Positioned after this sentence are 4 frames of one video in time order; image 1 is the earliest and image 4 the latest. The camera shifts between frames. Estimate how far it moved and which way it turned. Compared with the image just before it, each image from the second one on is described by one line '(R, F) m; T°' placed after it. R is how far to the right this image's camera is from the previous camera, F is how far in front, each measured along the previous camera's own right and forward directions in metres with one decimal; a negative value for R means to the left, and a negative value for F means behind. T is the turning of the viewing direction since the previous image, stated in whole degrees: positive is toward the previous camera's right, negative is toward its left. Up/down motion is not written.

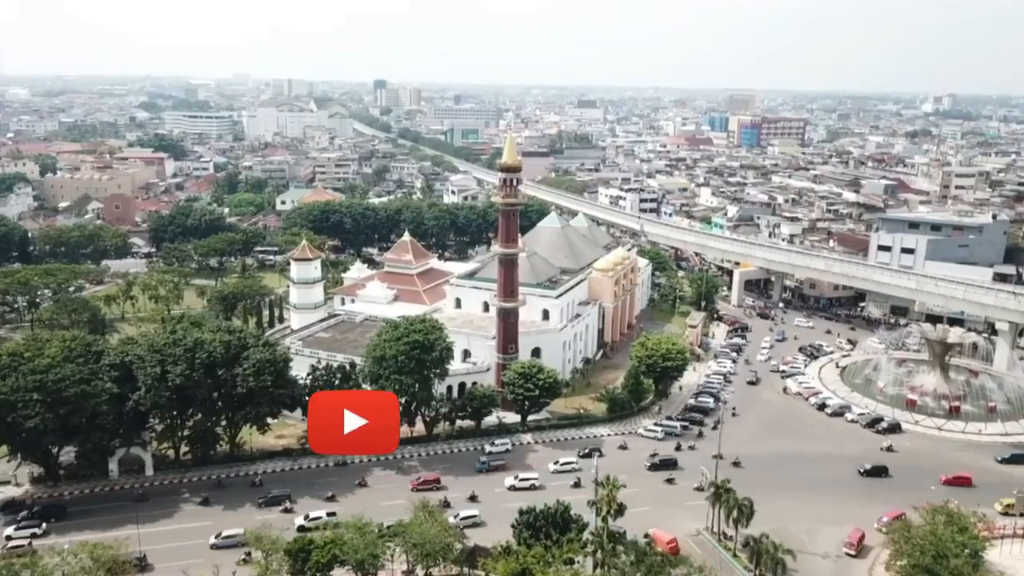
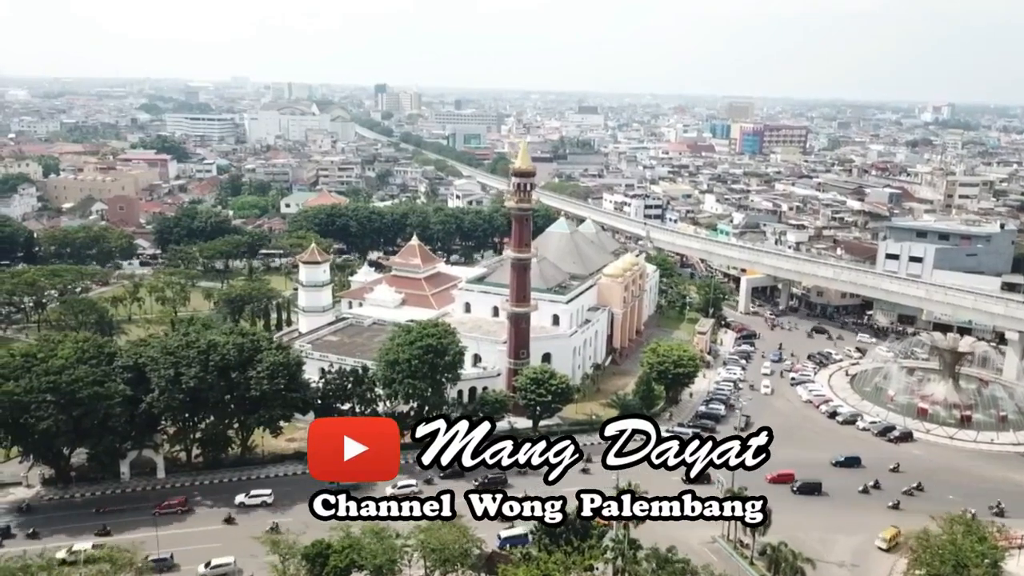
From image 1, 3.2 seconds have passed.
(-0.6, +0.1) m; 0°
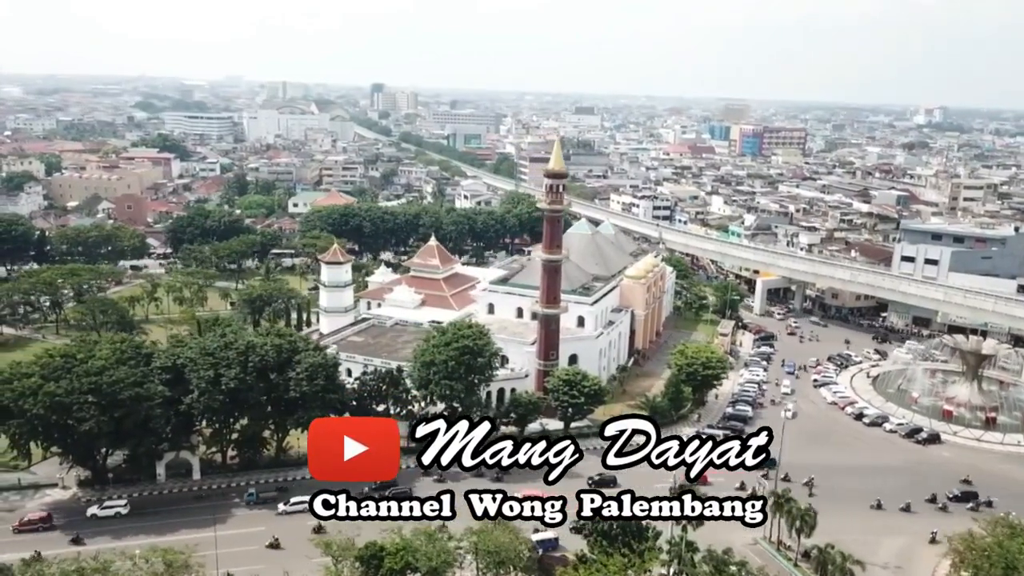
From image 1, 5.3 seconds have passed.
(-1.7, 0.0) m; +1°
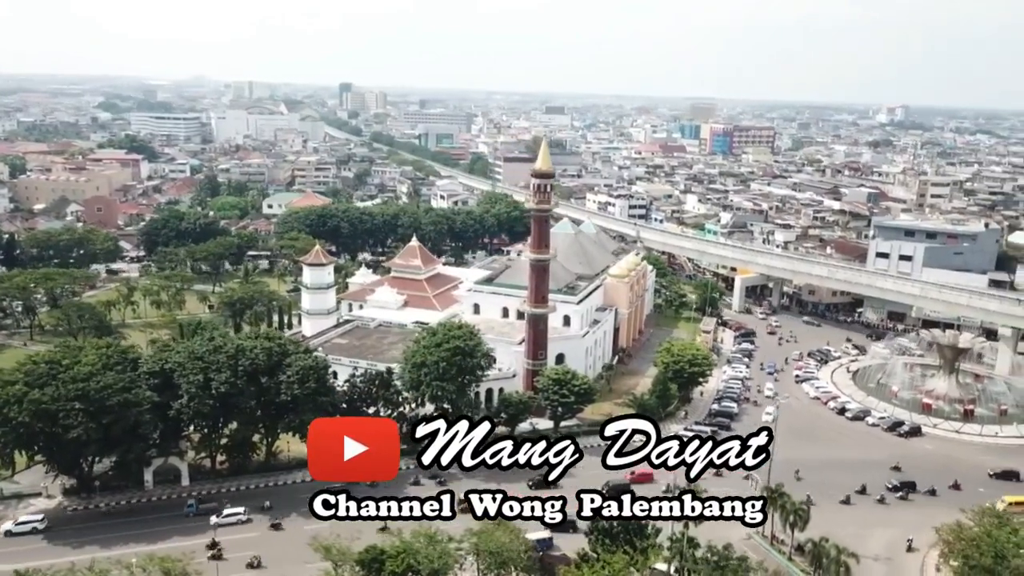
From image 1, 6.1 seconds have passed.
(-0.8, 0.0) m; +2°
